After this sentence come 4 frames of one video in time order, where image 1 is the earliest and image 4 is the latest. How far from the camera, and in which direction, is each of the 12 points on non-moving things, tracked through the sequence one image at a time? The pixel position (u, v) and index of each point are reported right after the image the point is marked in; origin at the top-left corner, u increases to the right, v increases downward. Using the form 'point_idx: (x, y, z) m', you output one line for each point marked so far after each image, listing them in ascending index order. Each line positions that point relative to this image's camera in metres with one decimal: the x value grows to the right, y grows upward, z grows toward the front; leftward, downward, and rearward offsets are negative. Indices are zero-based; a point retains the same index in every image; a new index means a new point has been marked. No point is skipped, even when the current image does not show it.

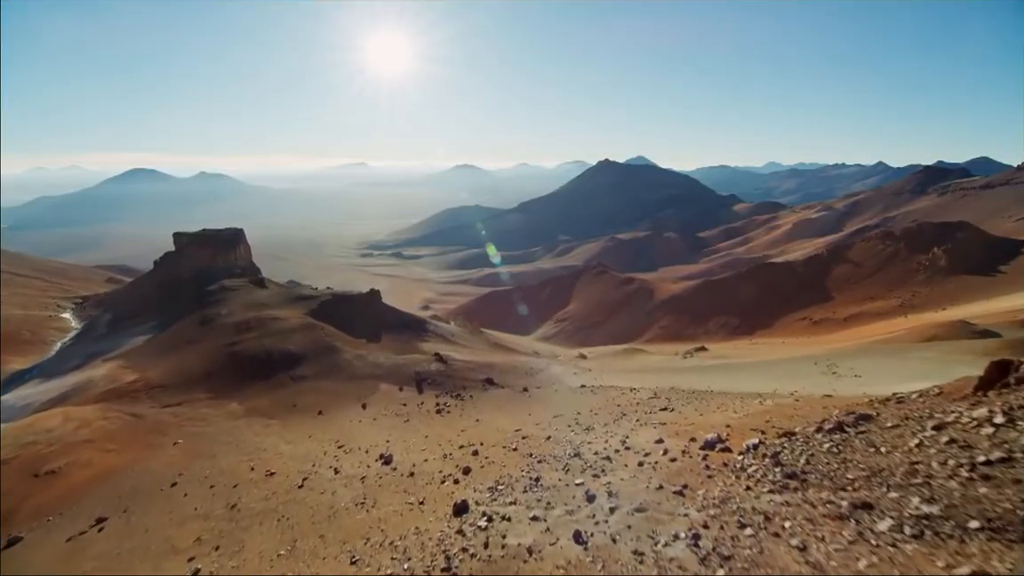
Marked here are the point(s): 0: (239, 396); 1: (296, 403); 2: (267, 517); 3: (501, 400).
0: (-8.7, -3.4, +18.3) m
1: (-6.2, -3.3, +16.6) m
2: (-3.6, -3.4, +8.5) m
3: (-0.3, -3.0, +15.4) m
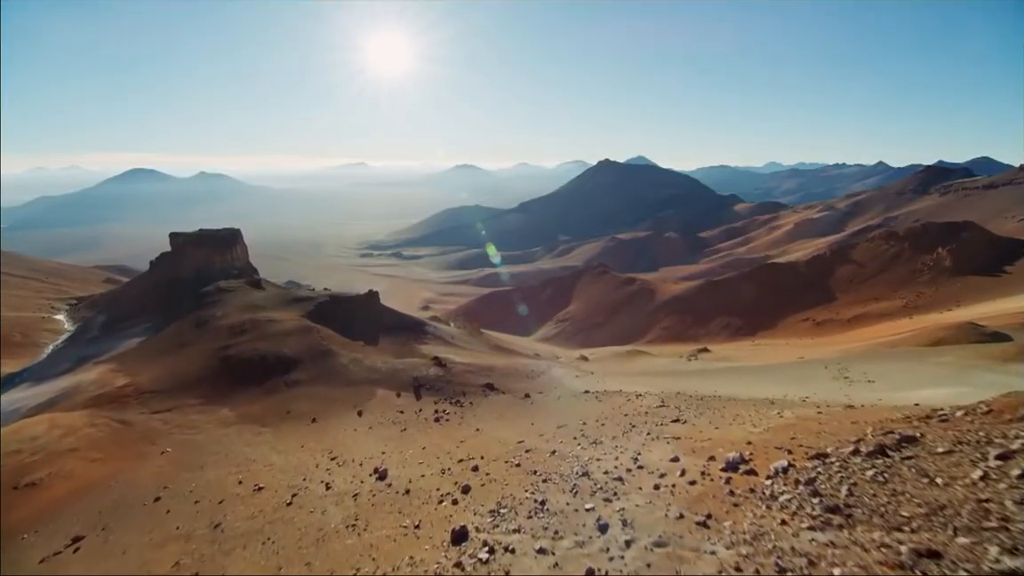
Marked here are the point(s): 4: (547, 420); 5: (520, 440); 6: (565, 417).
0: (-8.6, -3.5, +17.7) m
1: (-6.2, -3.4, +16.0) m
2: (-3.6, -3.4, +8.0) m
3: (-0.3, -3.1, +14.9) m
4: (+0.8, -2.9, +12.4) m
5: (+0.2, -2.8, +10.8) m
6: (+1.2, -2.8, +12.6) m
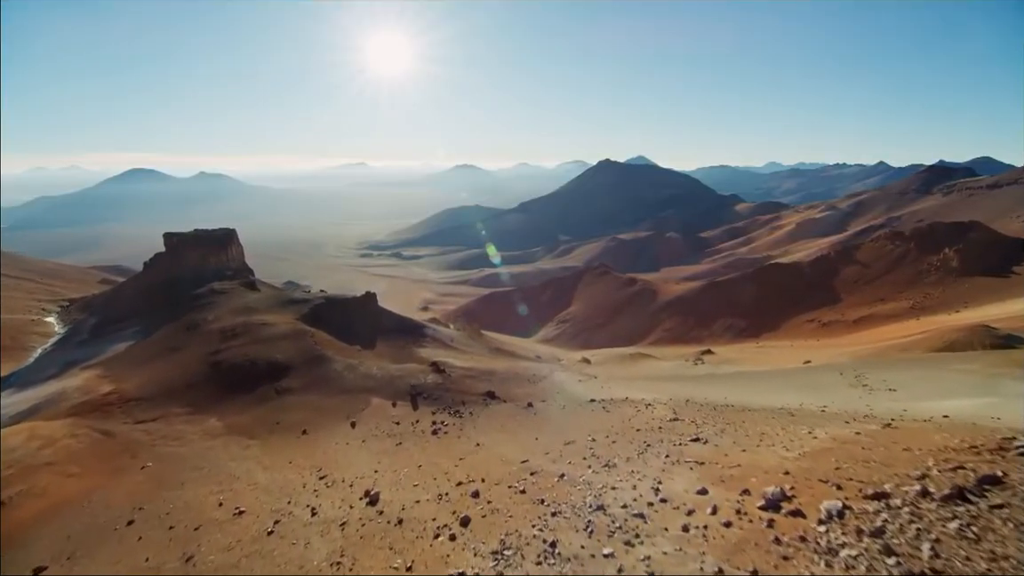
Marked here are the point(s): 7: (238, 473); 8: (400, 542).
0: (-8.6, -3.6, +16.8) m
1: (-6.1, -3.5, +15.2) m
2: (-3.5, -3.5, +7.1) m
3: (-0.2, -3.2, +14.0) m
4: (+0.8, -3.0, +11.6) m
5: (+0.2, -2.9, +9.9) m
6: (+1.2, -2.9, +11.8) m
7: (-5.6, -3.8, +11.9) m
8: (-1.4, -3.1, +7.3) m
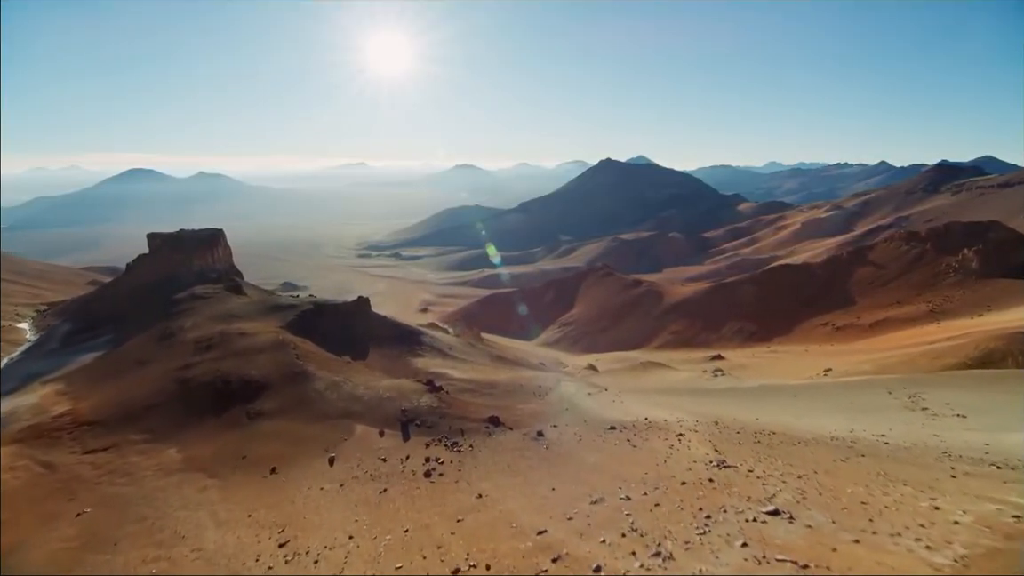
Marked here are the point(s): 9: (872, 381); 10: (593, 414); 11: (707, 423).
0: (-8.4, -3.8, +14.6) m
1: (-6.0, -3.7, +13.0) m
2: (-3.3, -3.8, +4.9) m
3: (-0.1, -3.4, +11.8) m
4: (+1.0, -3.2, +9.4) m
5: (+0.4, -3.2, +7.7) m
6: (+1.4, -3.1, +9.6) m
7: (-5.5, -4.0, +9.6) m
8: (-1.2, -3.4, +5.1) m
9: (+12.1, -3.3, +19.6) m
10: (+2.8, -4.3, +19.9) m
11: (+5.4, -3.7, +15.8) m
